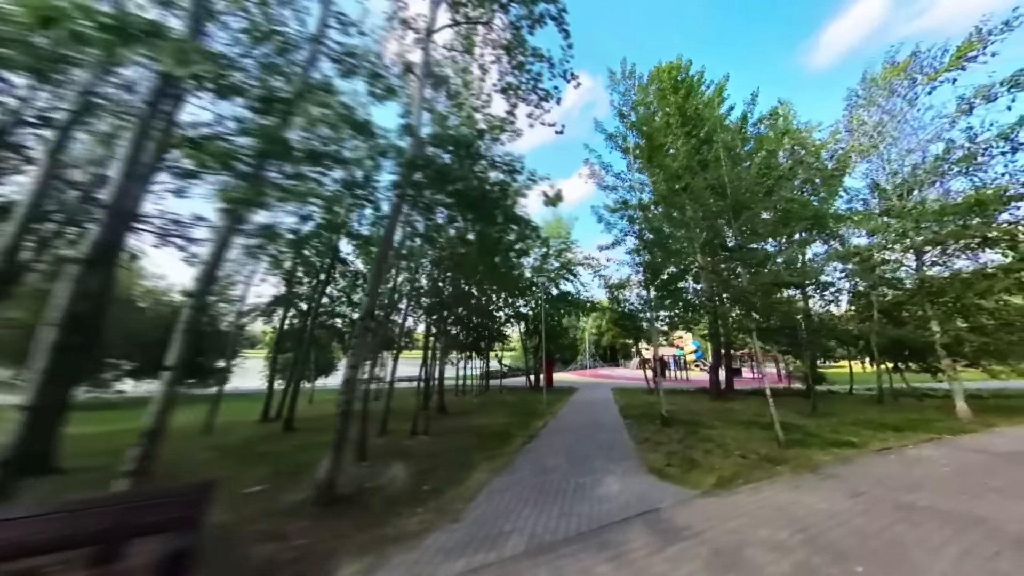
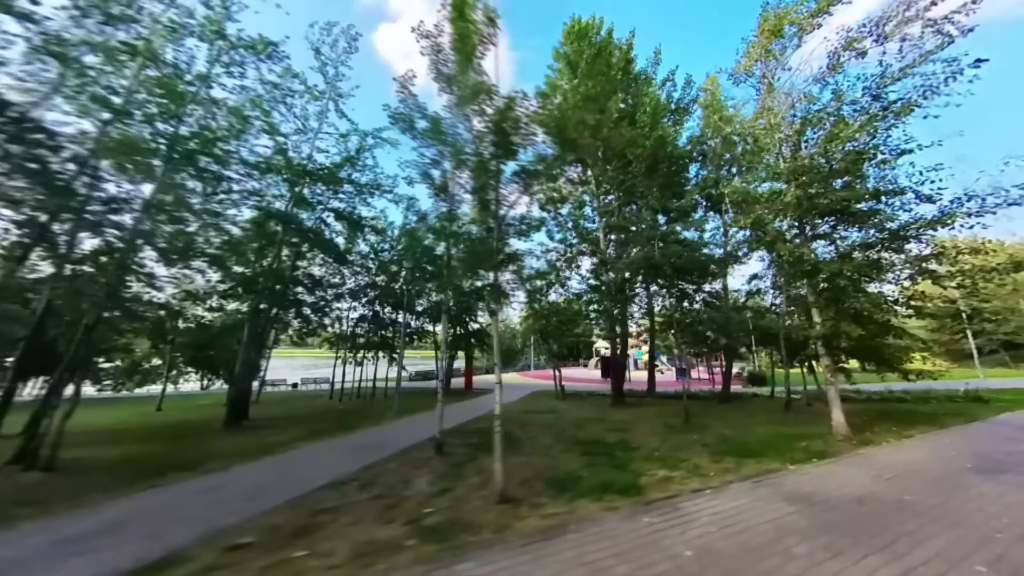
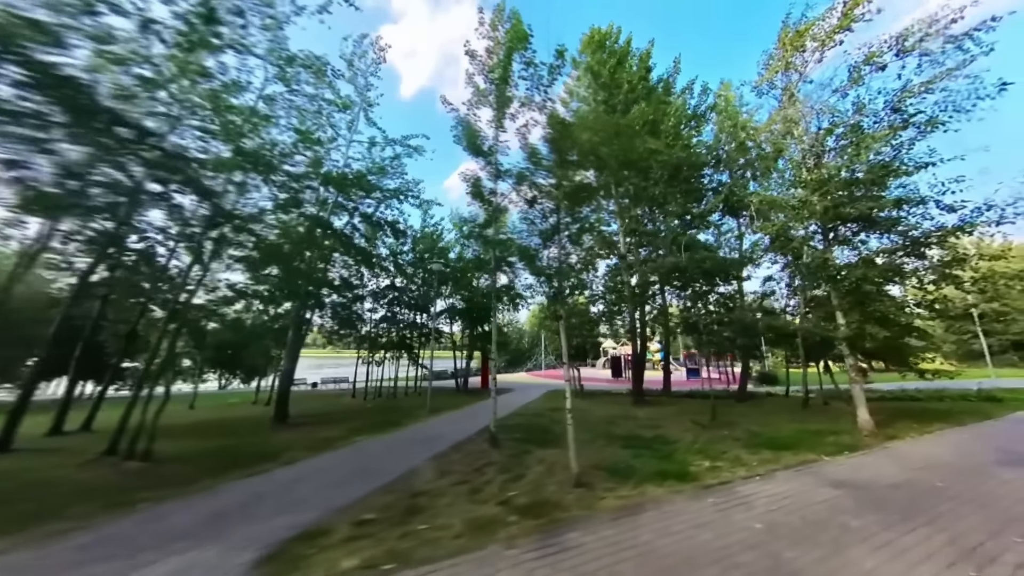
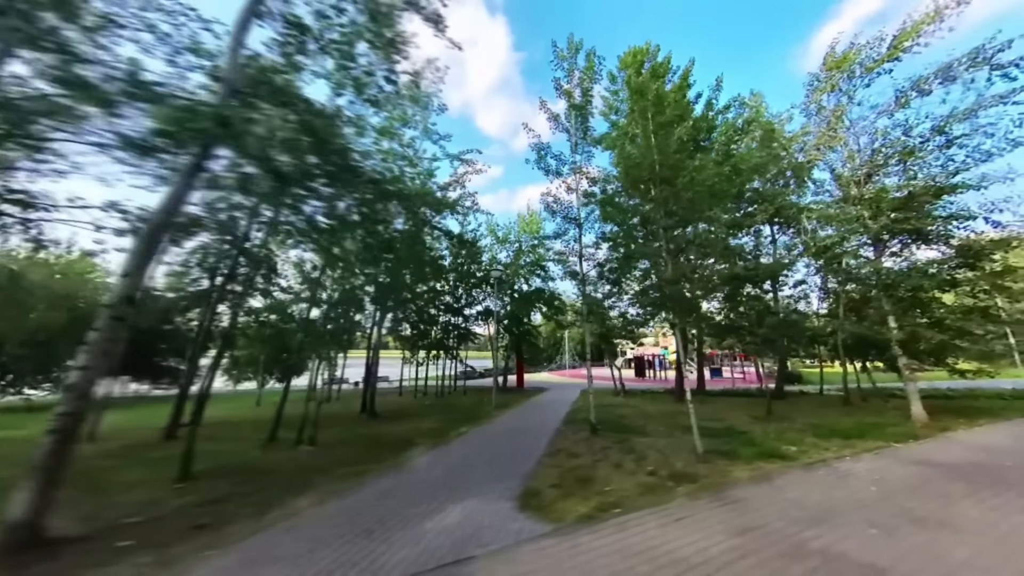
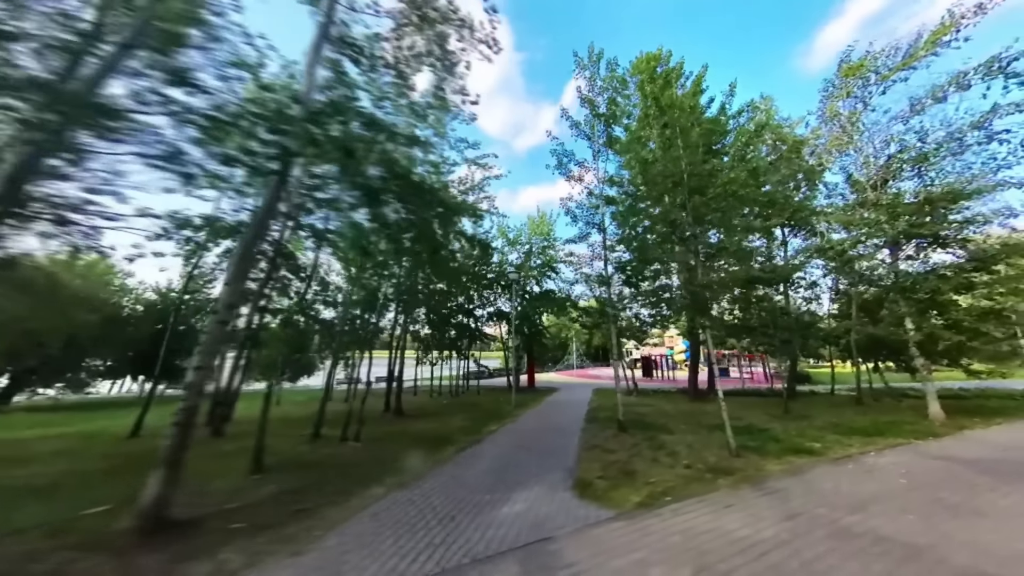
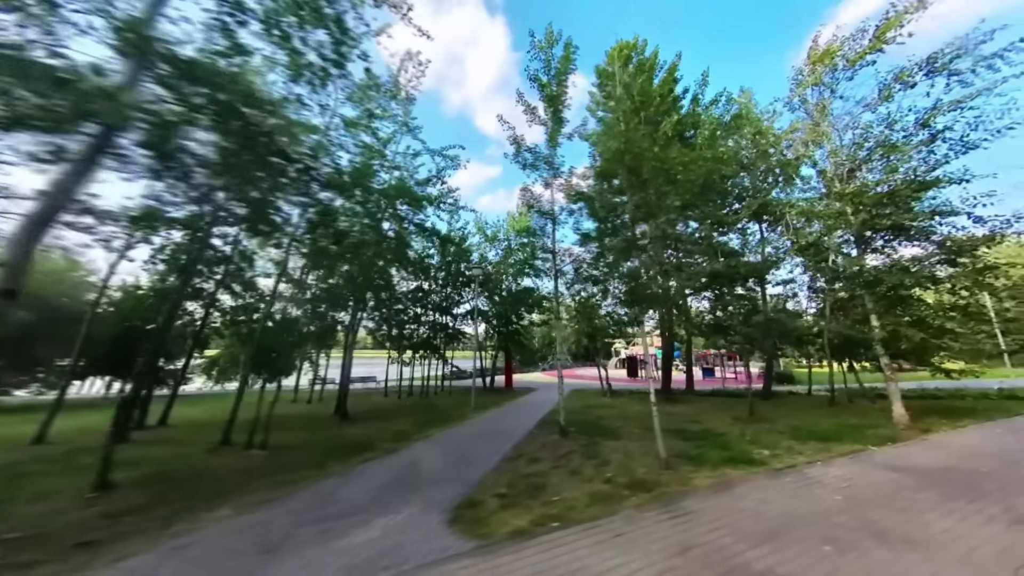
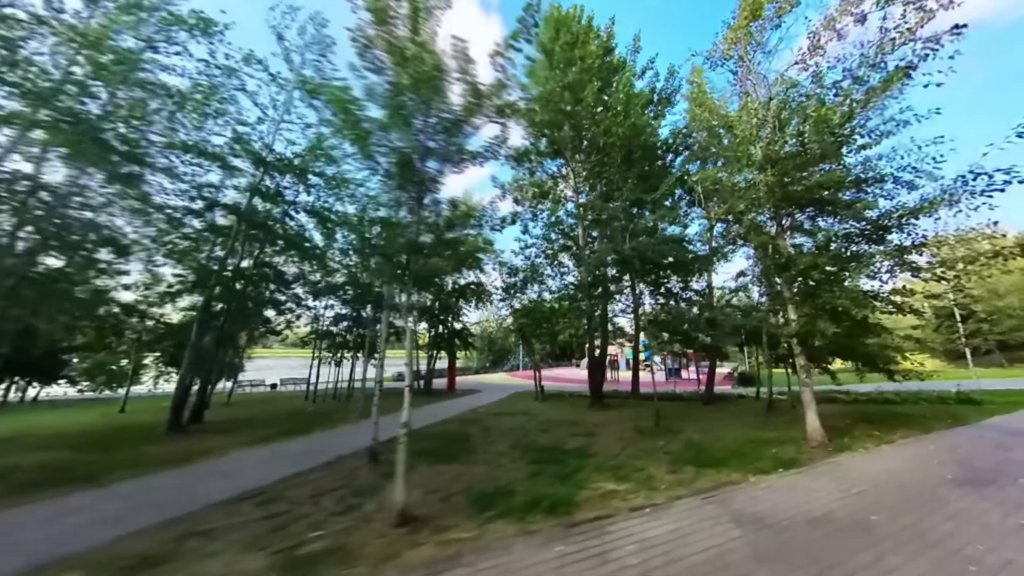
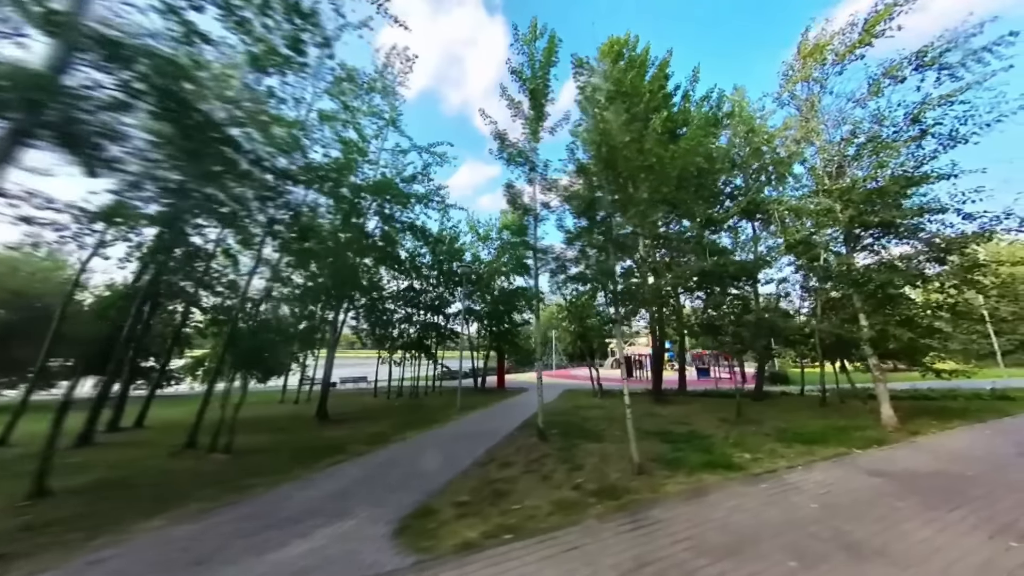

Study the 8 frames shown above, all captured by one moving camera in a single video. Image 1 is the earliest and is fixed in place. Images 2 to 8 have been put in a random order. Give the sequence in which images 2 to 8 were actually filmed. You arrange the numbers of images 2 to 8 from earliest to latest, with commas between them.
5, 4, 6, 8, 3, 2, 7
